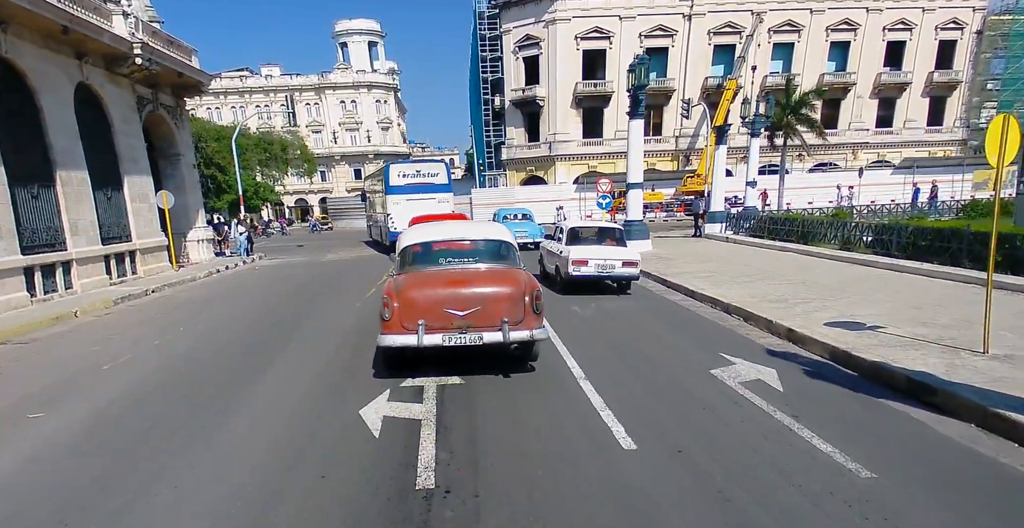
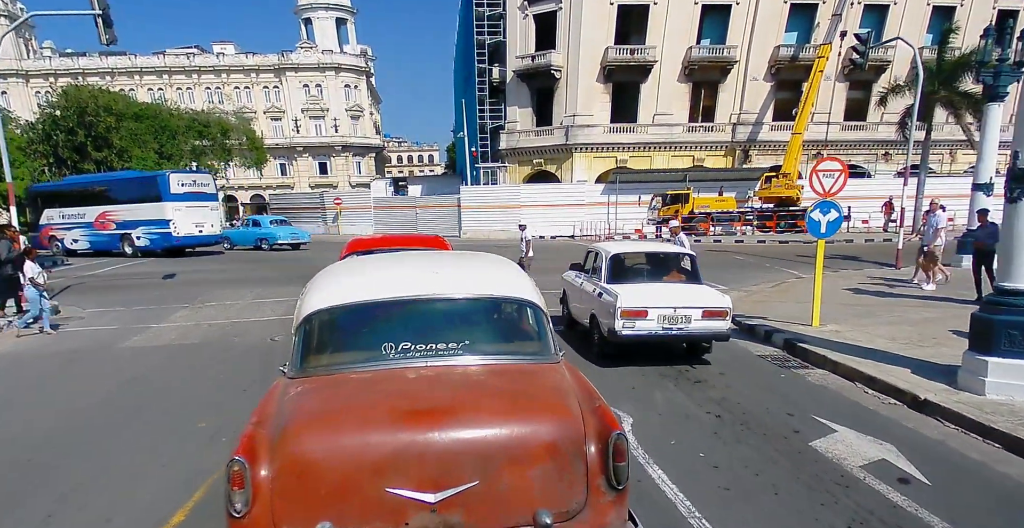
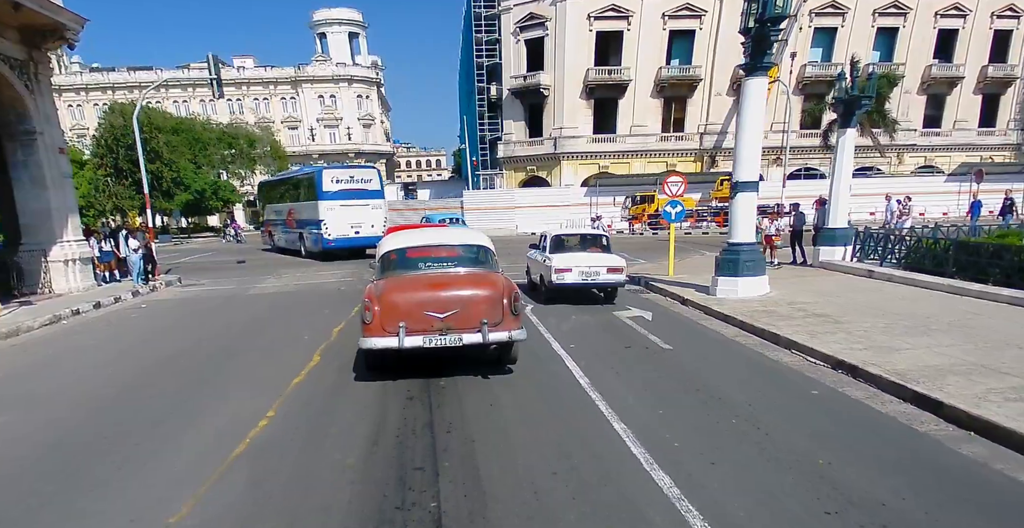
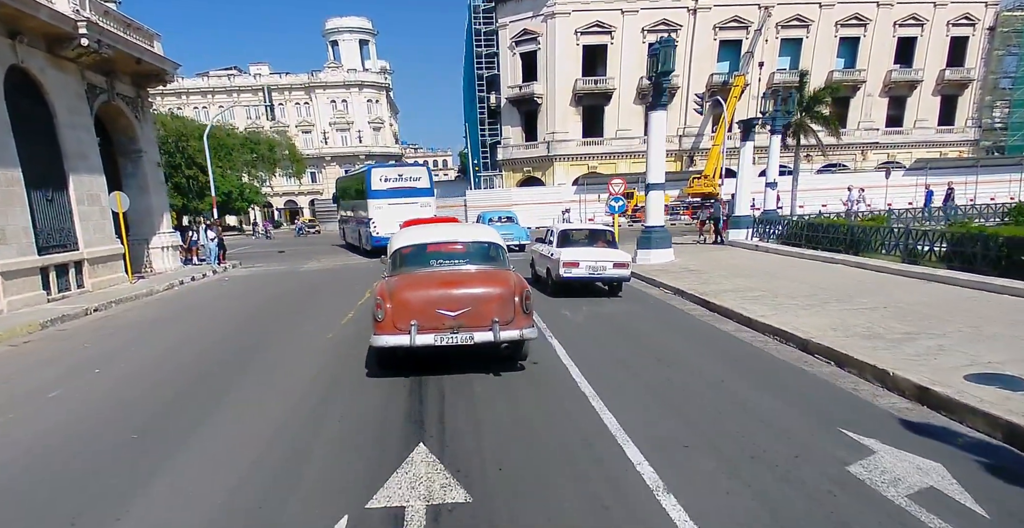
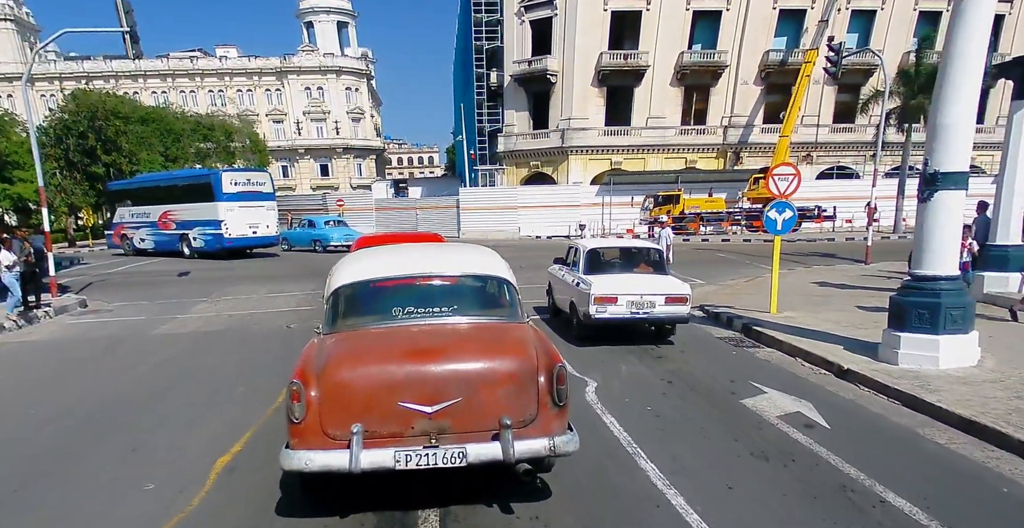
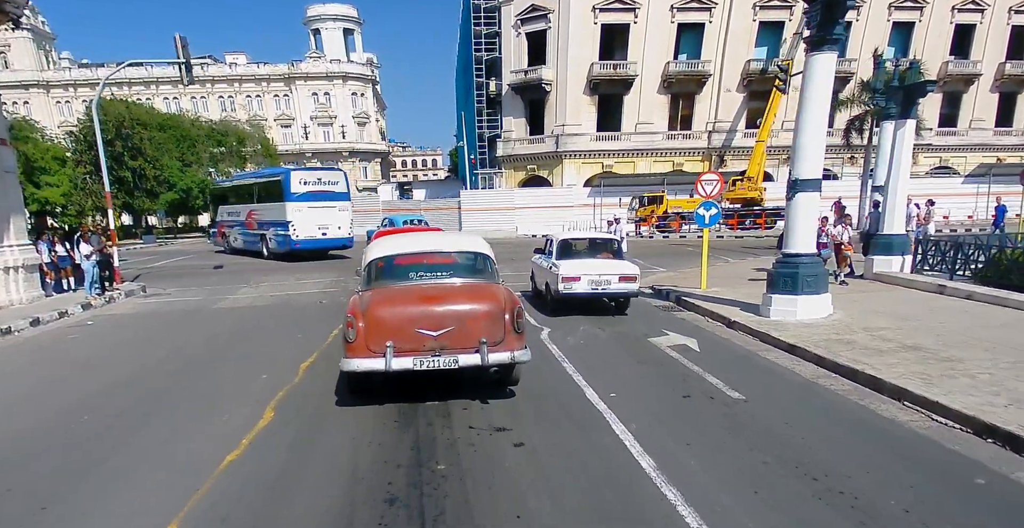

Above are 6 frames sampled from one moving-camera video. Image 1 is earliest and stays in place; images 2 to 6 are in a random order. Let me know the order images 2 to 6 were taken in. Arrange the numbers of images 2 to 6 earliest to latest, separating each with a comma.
4, 3, 6, 5, 2
